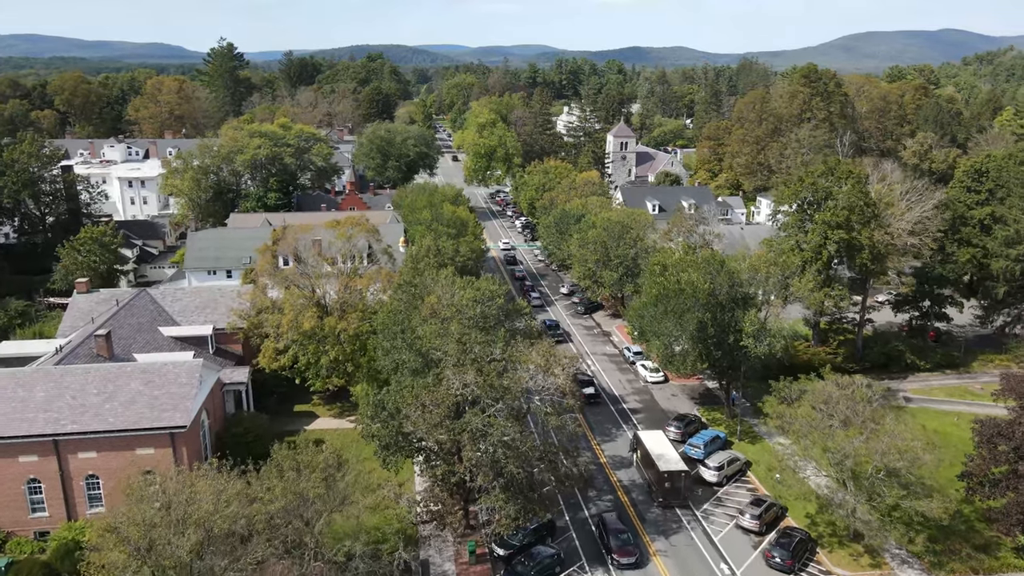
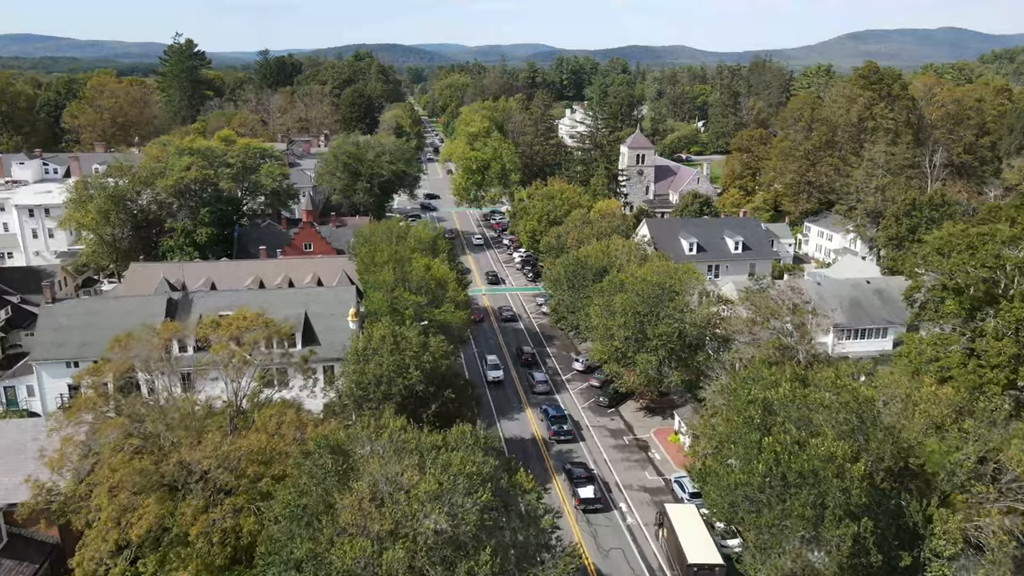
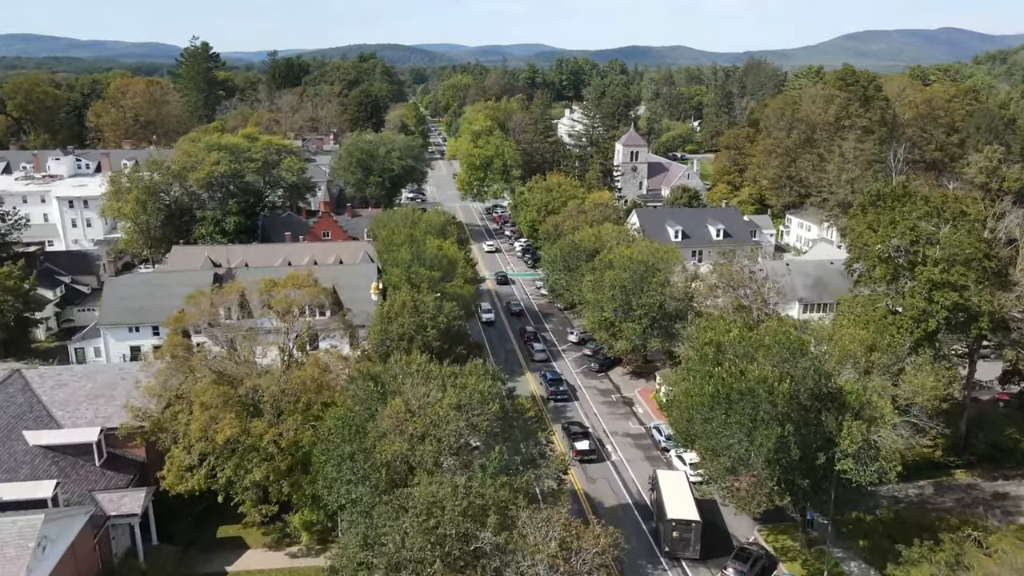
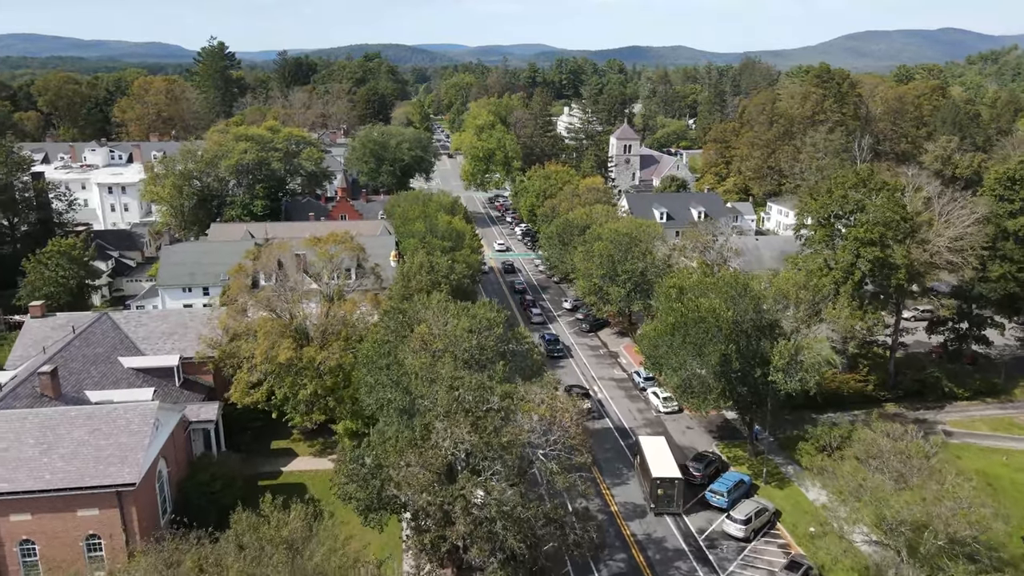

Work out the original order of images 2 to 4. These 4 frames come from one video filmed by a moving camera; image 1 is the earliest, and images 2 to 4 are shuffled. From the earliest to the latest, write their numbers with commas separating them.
4, 3, 2
